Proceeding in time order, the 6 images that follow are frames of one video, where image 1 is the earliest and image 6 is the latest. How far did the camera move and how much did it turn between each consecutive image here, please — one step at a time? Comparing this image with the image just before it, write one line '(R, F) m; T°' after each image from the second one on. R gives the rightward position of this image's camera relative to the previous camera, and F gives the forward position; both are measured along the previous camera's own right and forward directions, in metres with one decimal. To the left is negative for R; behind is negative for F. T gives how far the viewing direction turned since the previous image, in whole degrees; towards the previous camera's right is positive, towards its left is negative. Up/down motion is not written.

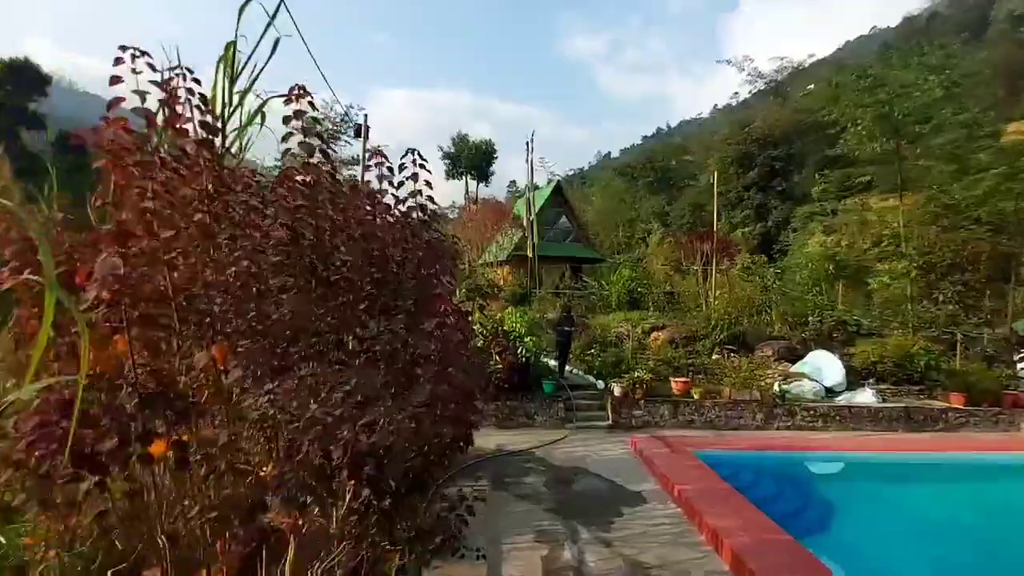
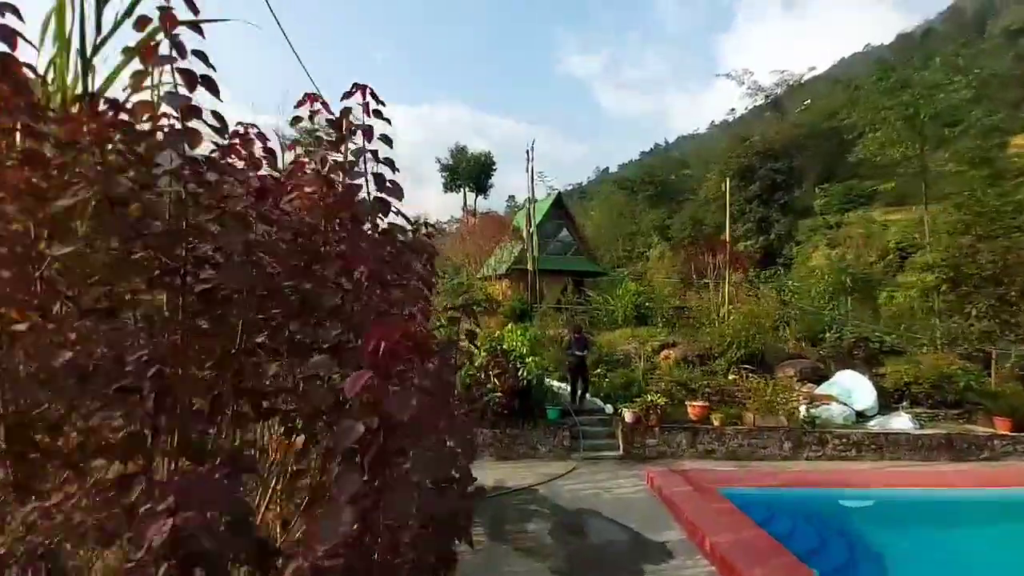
(0.0, +0.8) m; 0°
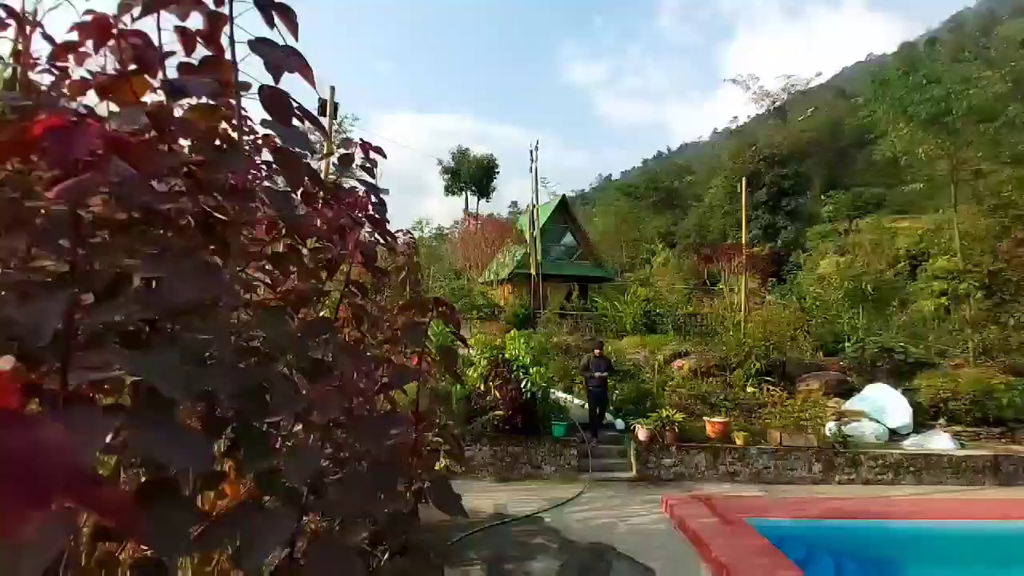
(0.0, +0.7) m; 0°
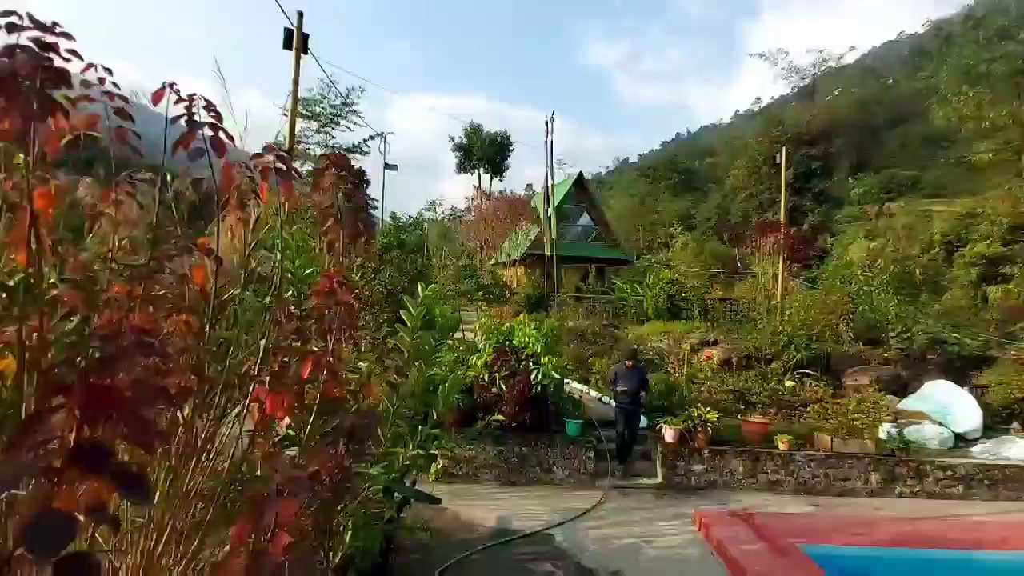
(+0.1, +1.0) m; -2°
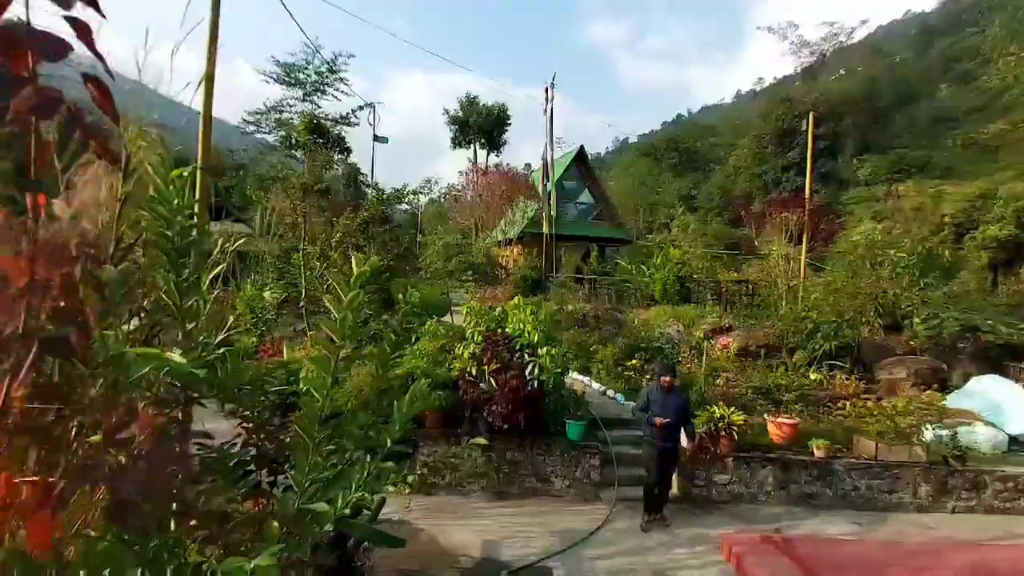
(+0.1, +1.0) m; 0°
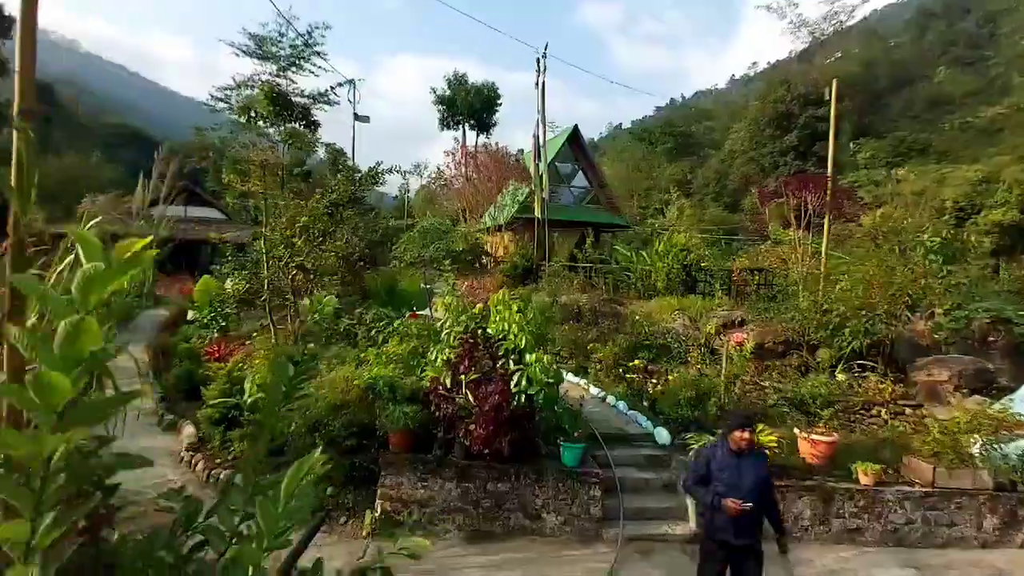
(+0.1, +1.1) m; +1°
